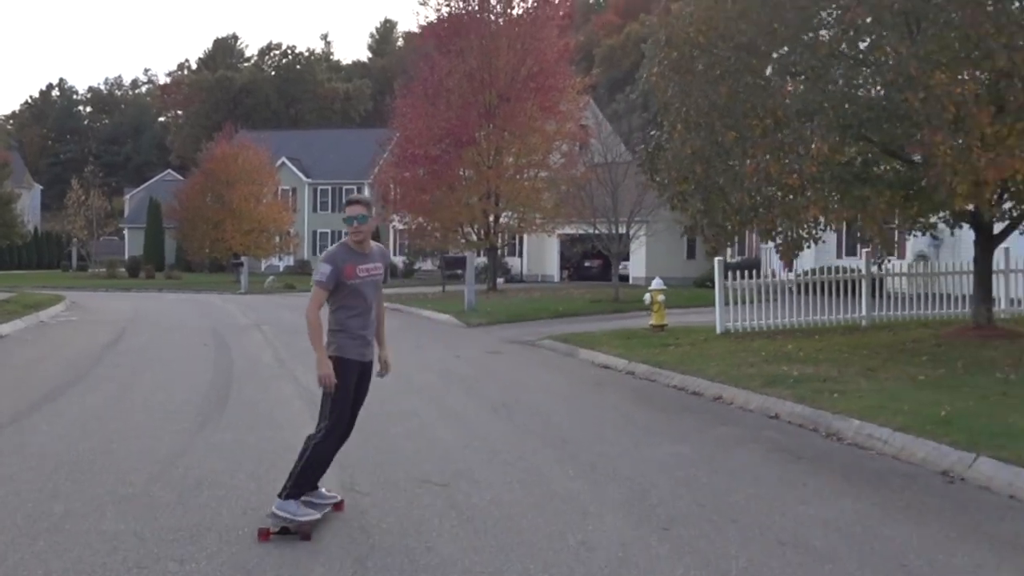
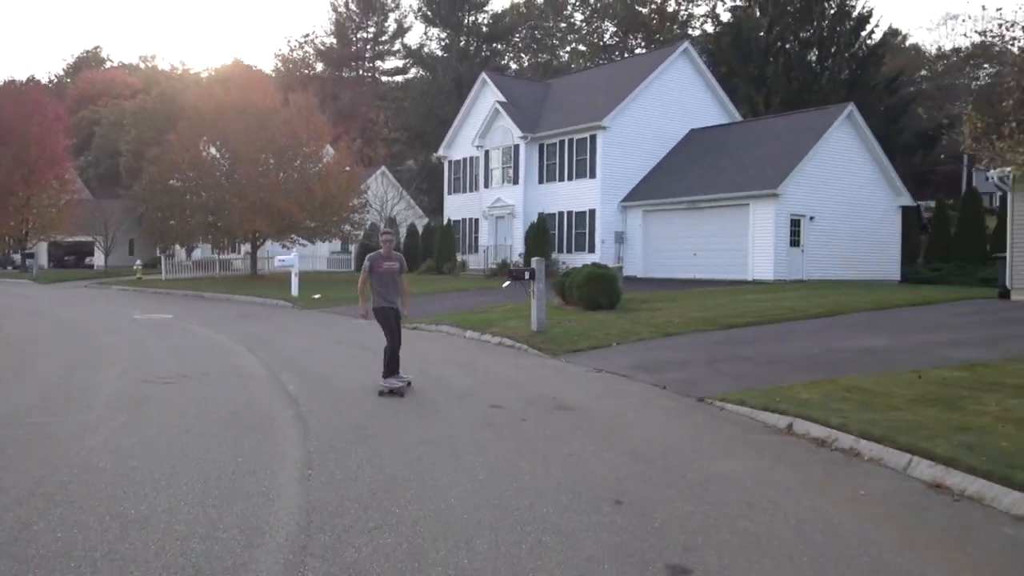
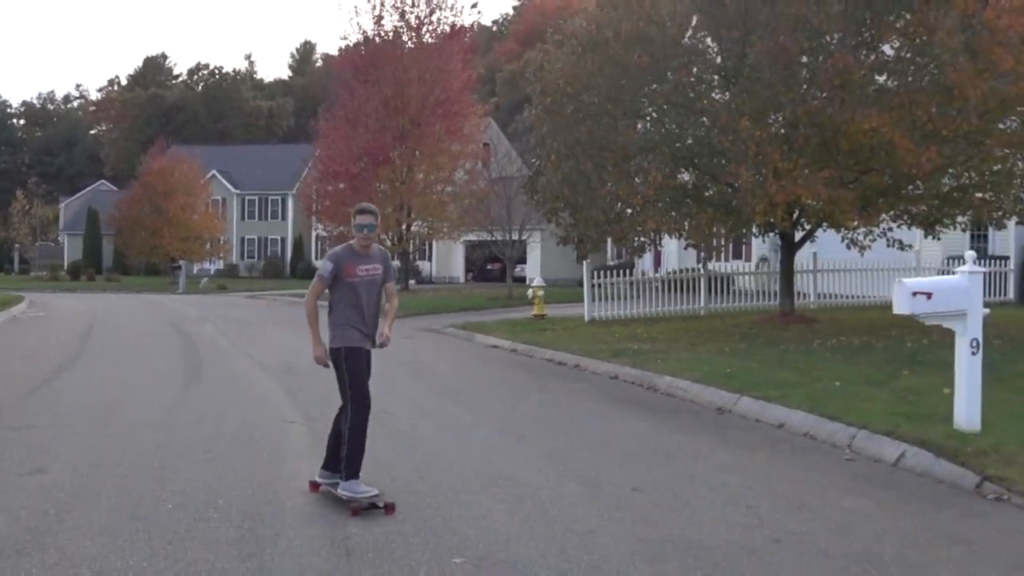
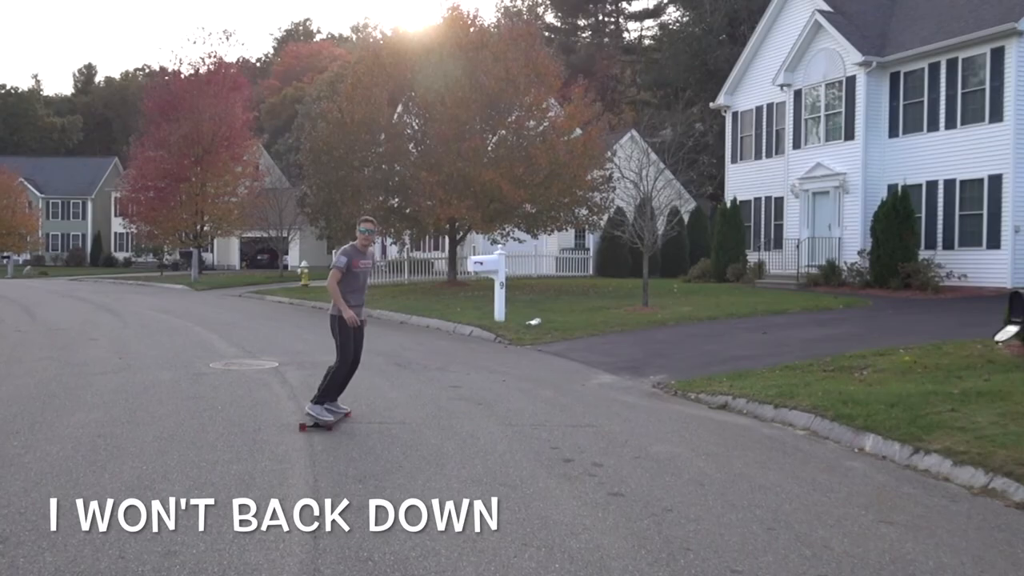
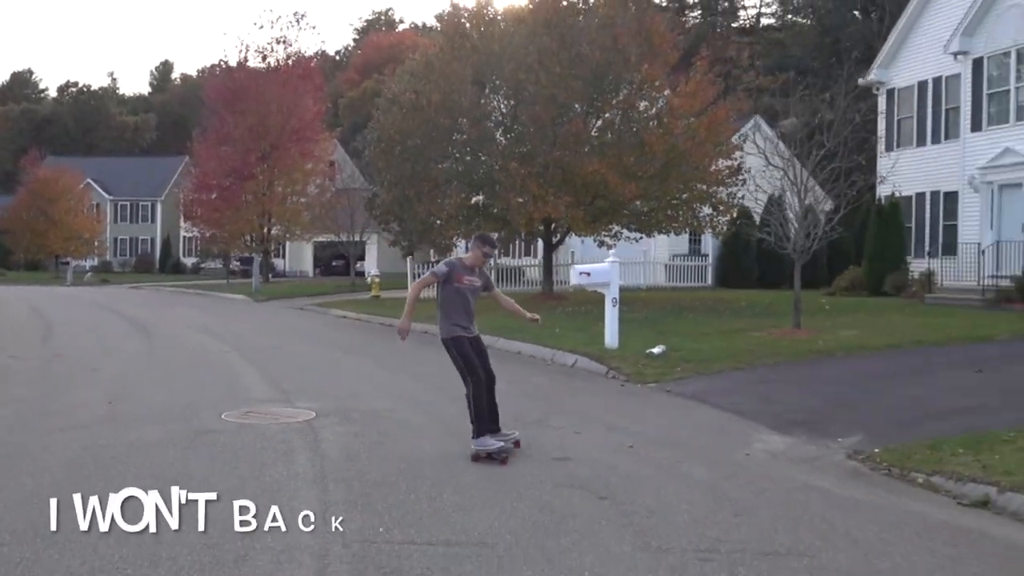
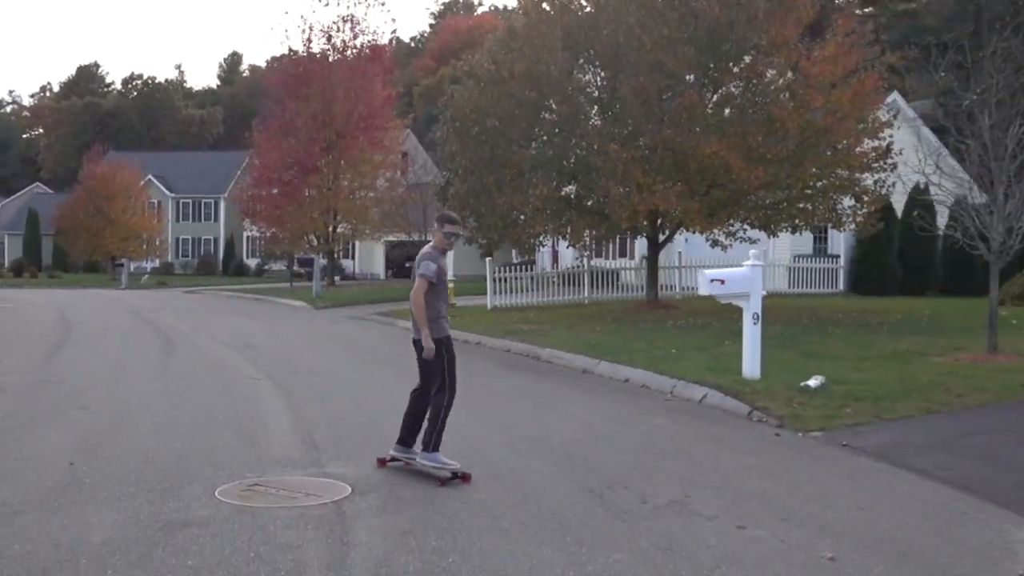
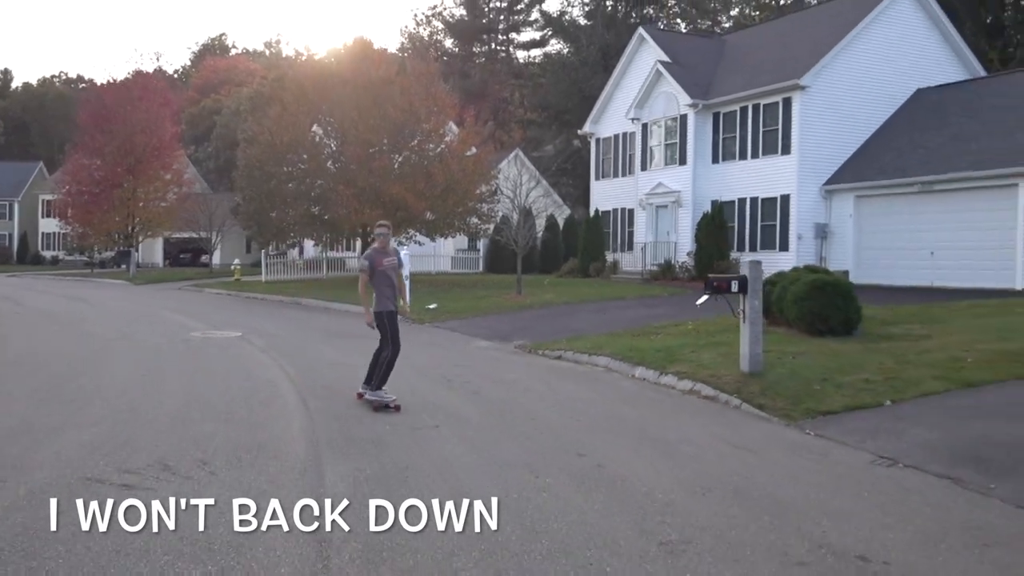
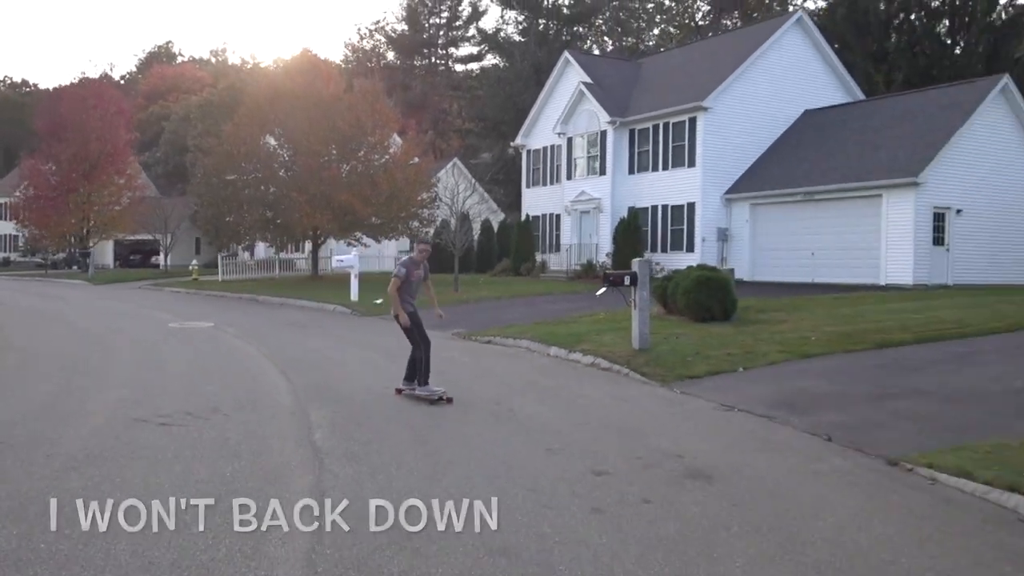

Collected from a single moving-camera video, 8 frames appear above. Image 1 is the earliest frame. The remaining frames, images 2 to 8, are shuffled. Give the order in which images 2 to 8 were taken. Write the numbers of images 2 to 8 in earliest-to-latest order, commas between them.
3, 6, 5, 4, 7, 8, 2
